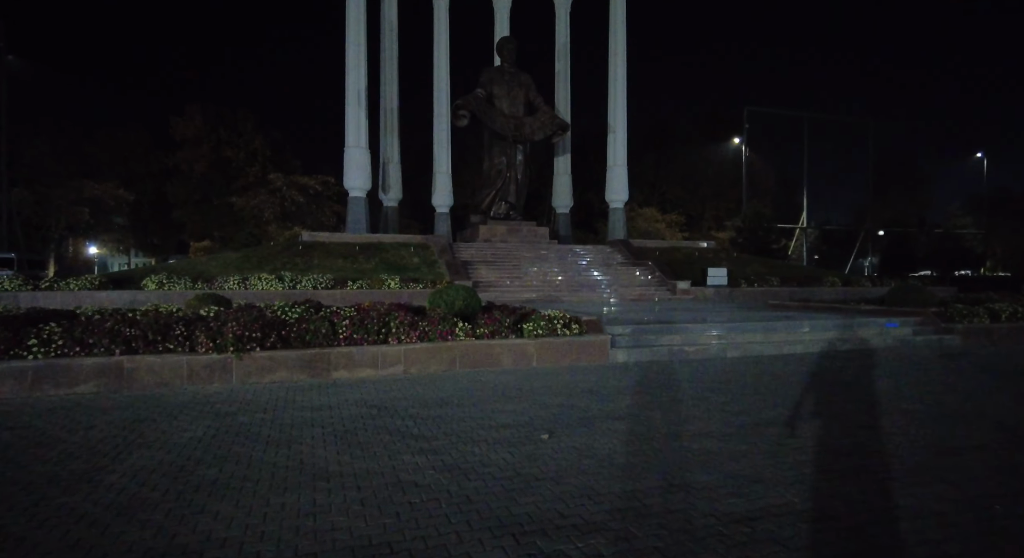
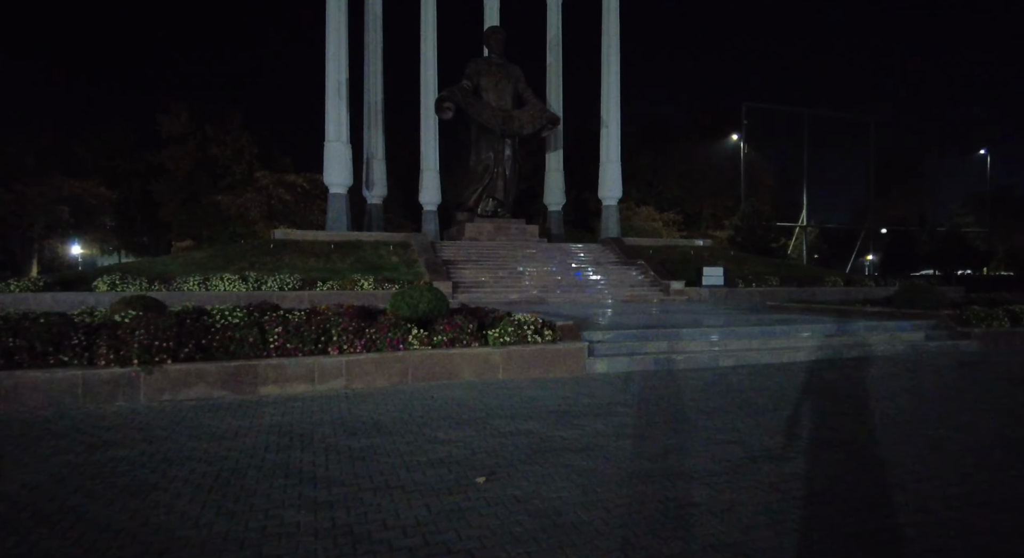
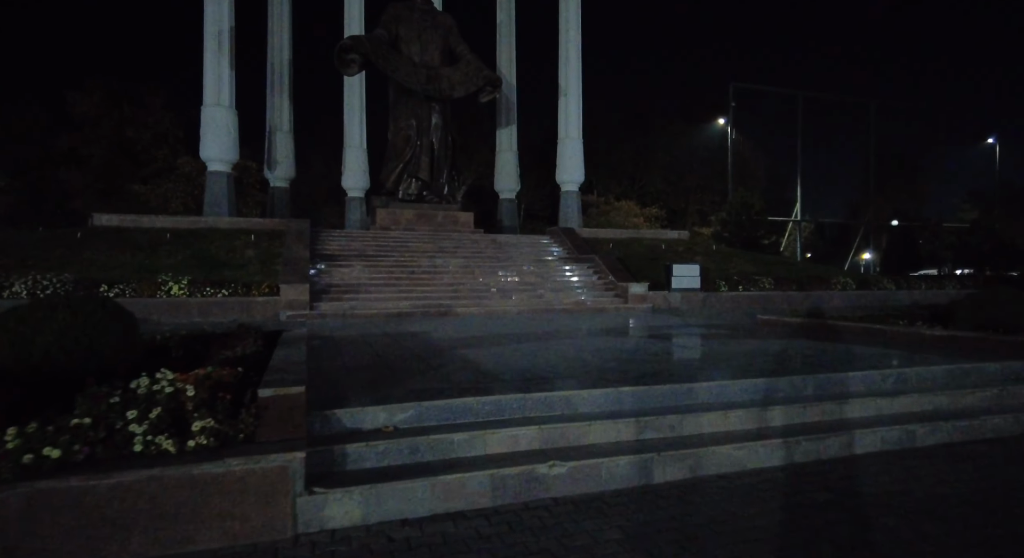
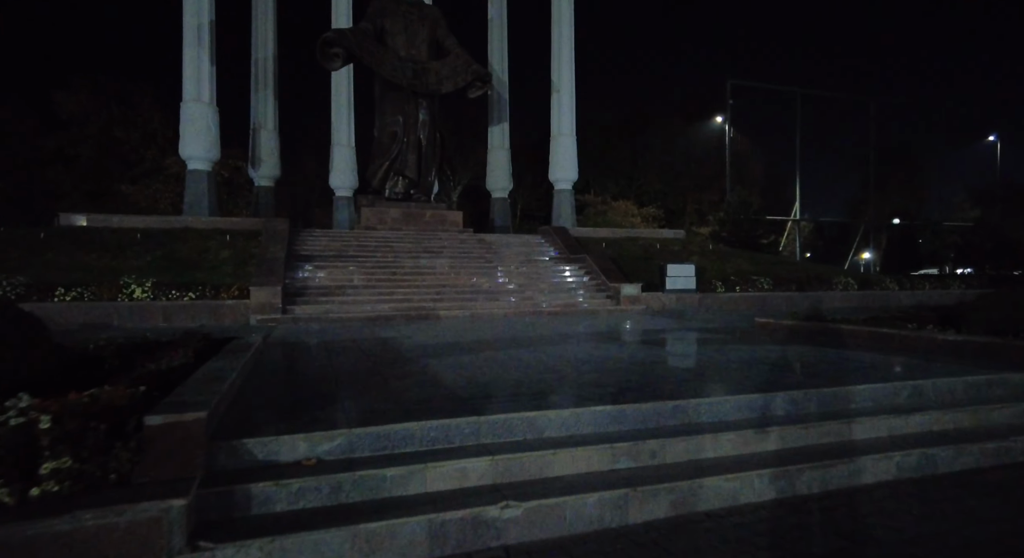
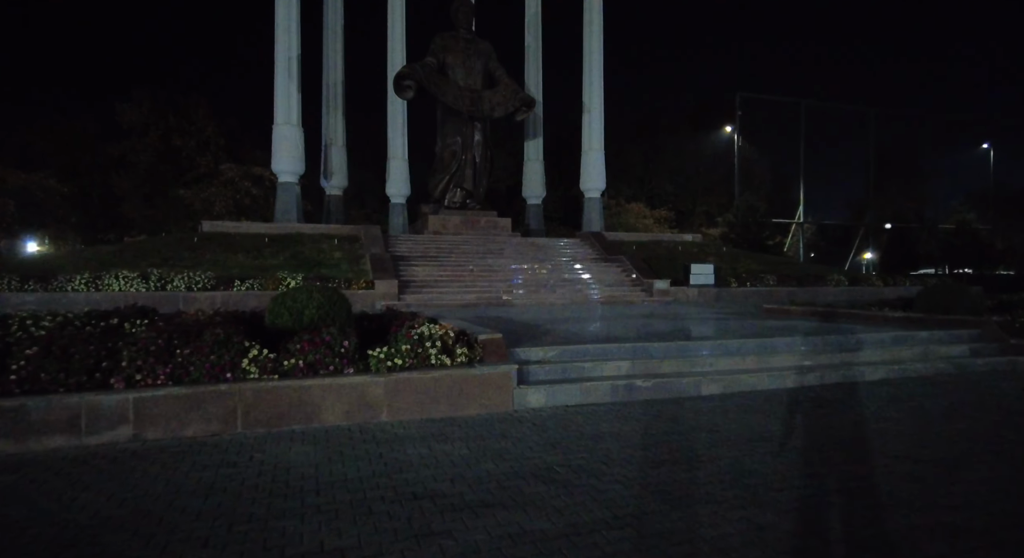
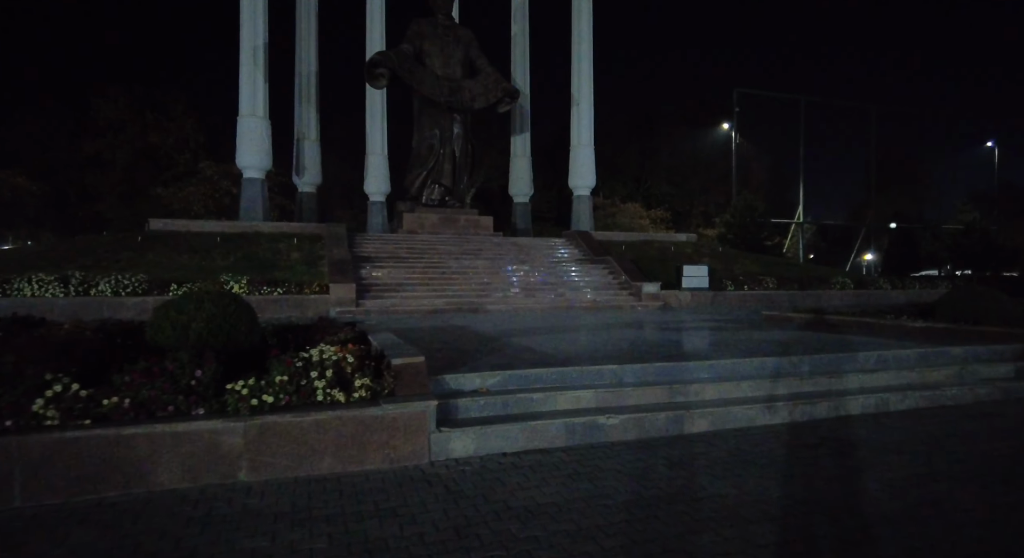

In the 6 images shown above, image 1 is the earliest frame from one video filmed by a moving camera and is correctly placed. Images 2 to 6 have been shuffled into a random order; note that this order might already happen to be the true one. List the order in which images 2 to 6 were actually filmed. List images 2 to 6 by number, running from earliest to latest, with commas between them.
2, 5, 6, 3, 4
